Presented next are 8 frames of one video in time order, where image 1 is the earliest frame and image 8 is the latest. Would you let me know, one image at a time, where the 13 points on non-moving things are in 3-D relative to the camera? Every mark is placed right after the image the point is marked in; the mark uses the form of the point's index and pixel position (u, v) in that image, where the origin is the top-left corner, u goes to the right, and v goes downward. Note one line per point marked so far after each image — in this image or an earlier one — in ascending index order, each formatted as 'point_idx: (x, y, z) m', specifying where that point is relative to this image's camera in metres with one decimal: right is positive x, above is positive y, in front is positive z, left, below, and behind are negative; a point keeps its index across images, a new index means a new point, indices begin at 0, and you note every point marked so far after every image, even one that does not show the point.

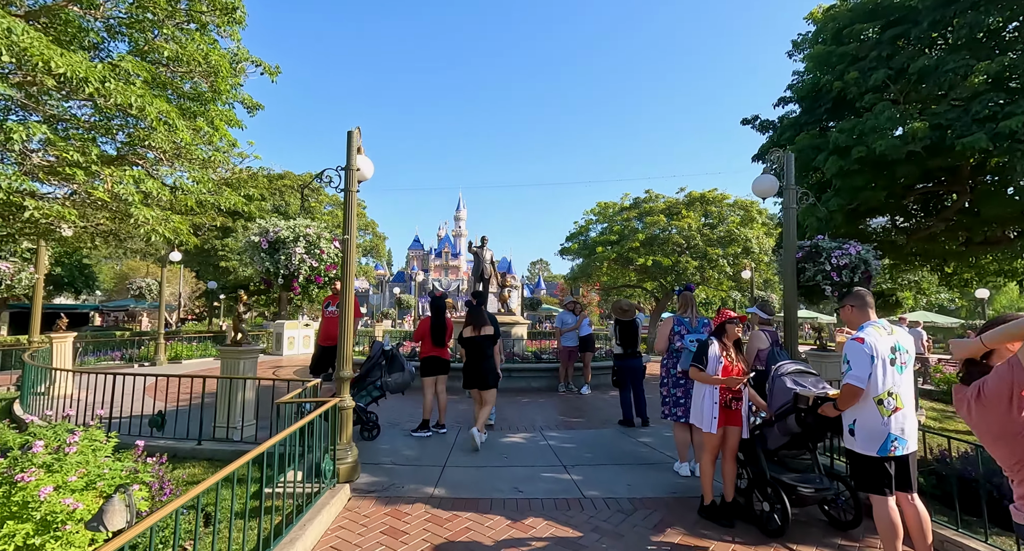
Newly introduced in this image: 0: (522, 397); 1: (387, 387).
0: (+0.2, -2.4, +10.6) m
1: (-1.7, -1.5, +7.3) m
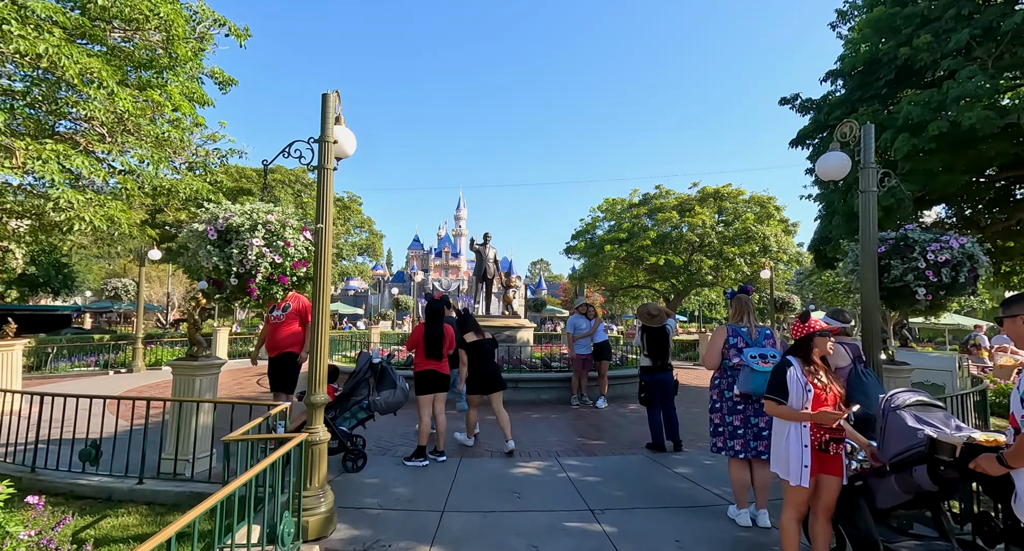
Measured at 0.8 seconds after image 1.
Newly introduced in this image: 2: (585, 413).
0: (+0.4, -2.4, +9.5) m
1: (-1.6, -1.5, +6.2) m
2: (+1.3, -2.5, +9.5) m
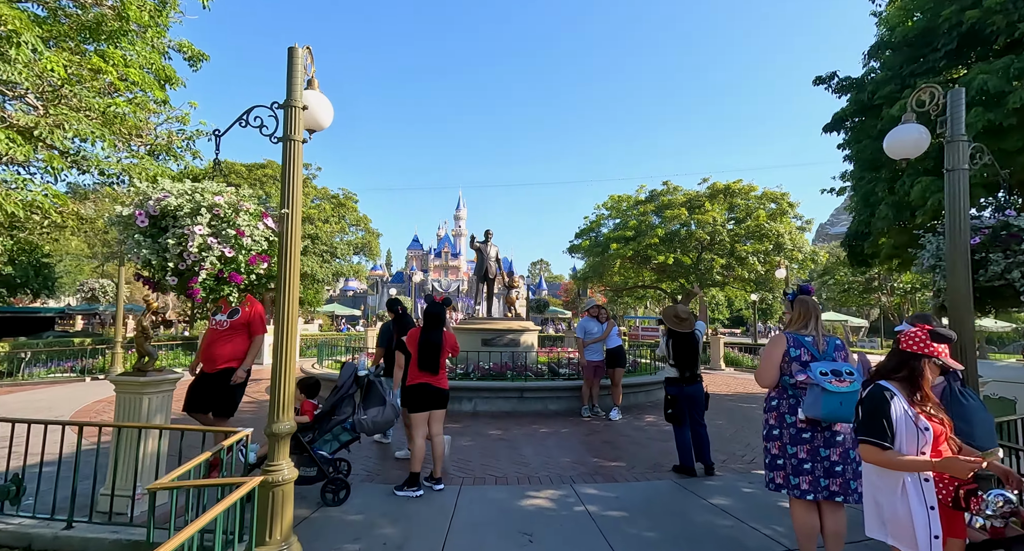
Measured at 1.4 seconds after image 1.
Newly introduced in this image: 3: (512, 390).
0: (+0.4, -2.4, +8.6) m
1: (-1.5, -1.5, +5.3) m
2: (+1.4, -2.4, +8.7) m
3: (0.0, -2.1, +9.6) m
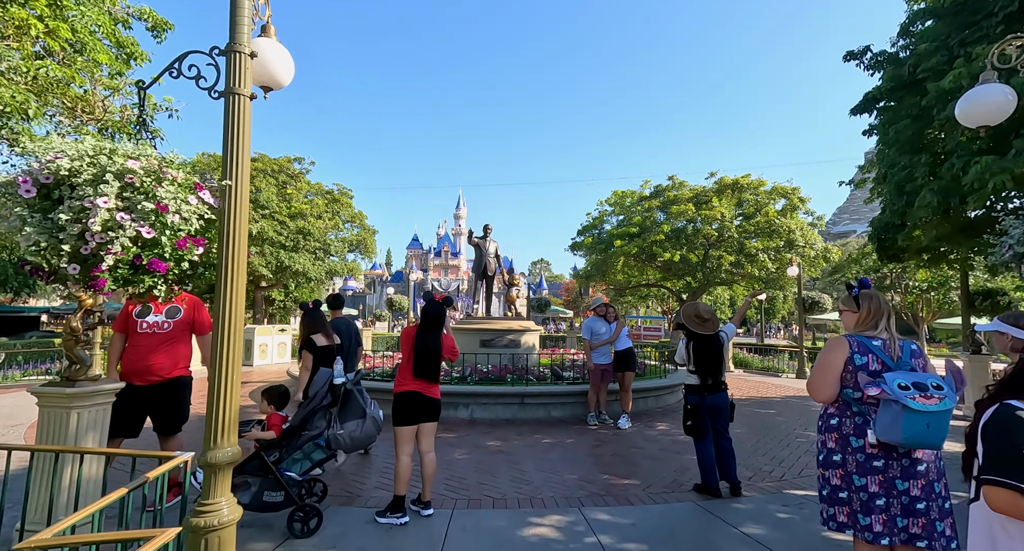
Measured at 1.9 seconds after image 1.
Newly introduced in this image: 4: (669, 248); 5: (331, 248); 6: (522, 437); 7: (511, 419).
0: (+0.4, -2.3, +7.9) m
1: (-1.5, -1.4, +4.6) m
2: (+1.4, -2.4, +7.9) m
3: (0.0, -2.0, +8.9) m
4: (+5.8, +1.0, +19.8) m
5: (-6.8, +1.0, +19.9) m
6: (+0.1, -2.3, +7.7) m
7: (0.0, -2.4, +8.8) m
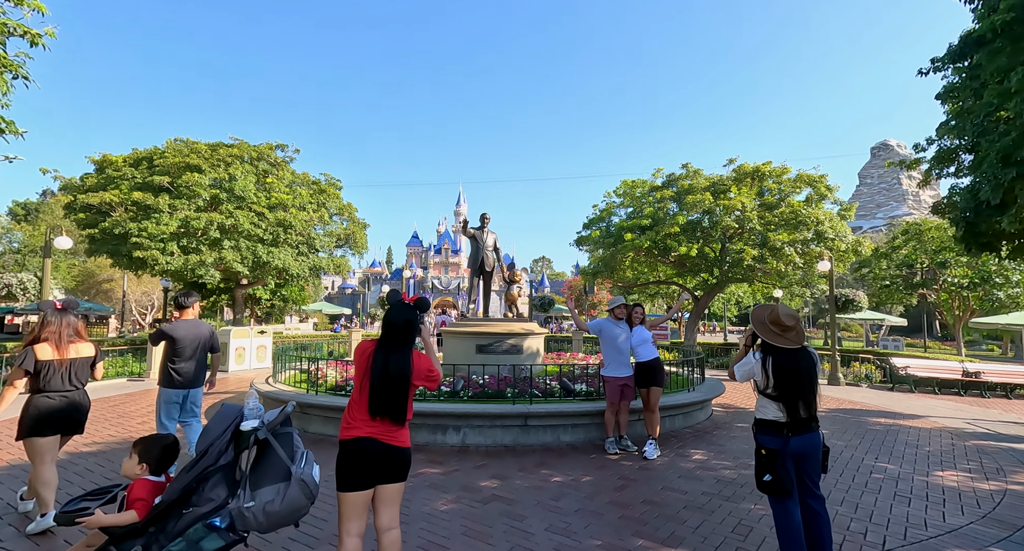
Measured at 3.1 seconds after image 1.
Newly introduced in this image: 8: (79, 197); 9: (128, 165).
0: (+0.5, -2.3, +6.2) m
1: (-1.5, -1.4, +2.9) m
2: (+1.4, -2.3, +6.3) m
3: (0.0, -1.9, +7.3) m
4: (+5.8, +1.2, +18.1) m
5: (-6.7, +1.1, +18.3) m
6: (+0.2, -2.3, +6.1) m
7: (0.0, -2.3, +7.2) m
8: (-12.1, +2.2, +15.0) m
9: (-11.7, +3.4, +16.3) m
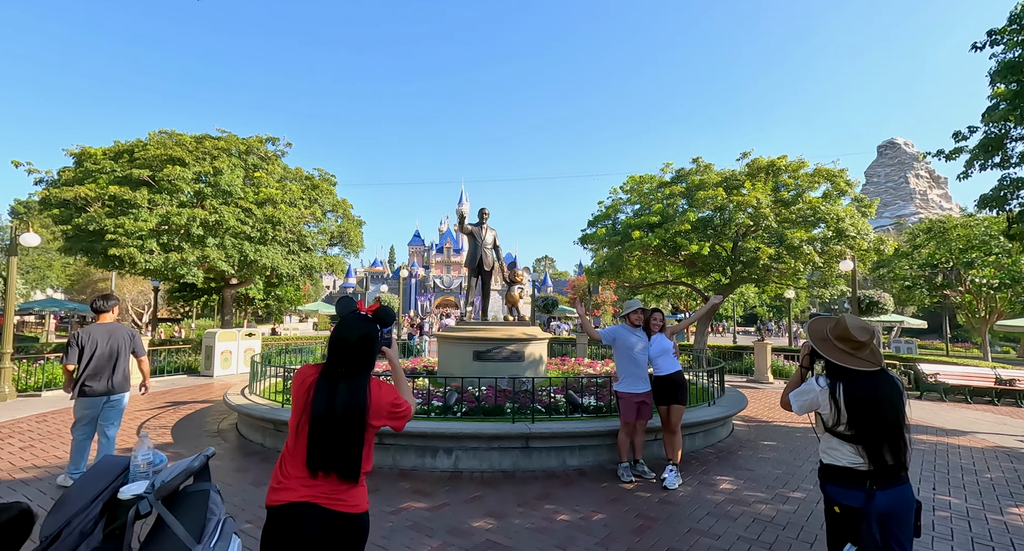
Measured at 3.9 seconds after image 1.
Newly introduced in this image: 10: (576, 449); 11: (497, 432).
0: (+0.4, -2.3, +5.3) m
1: (-1.5, -1.4, +2.0) m
2: (+1.4, -2.3, +5.4) m
3: (0.0, -1.9, +6.3) m
4: (+5.9, +1.2, +17.2) m
5: (-6.7, +1.2, +17.4) m
6: (+0.1, -2.3, +5.2) m
7: (0.0, -2.3, +6.3) m
8: (-12.1, +2.2, +14.1) m
9: (-11.7, +3.4, +15.5) m
10: (+0.8, -2.1, +6.4) m
11: (-0.2, -1.8, +6.3) m
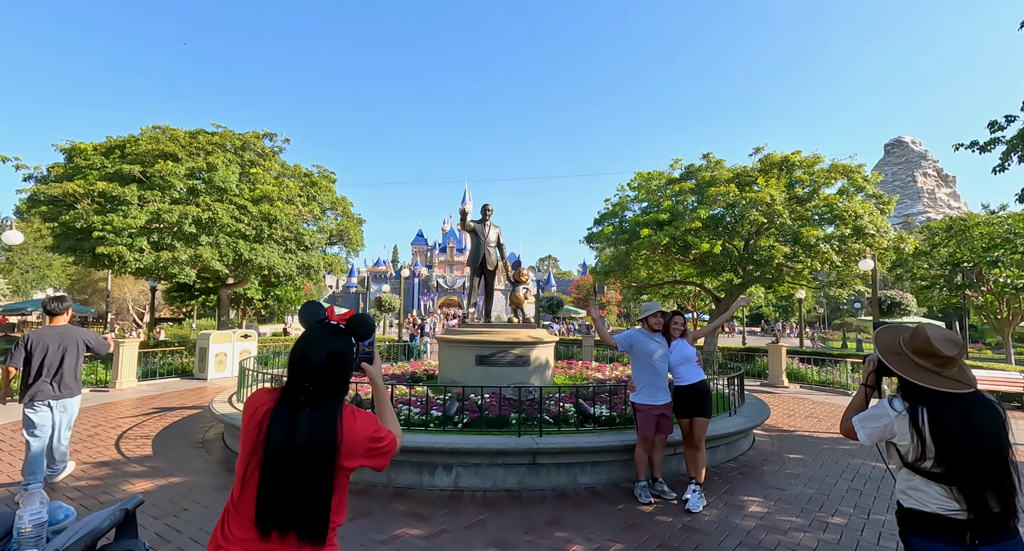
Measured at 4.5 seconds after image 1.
0: (+0.5, -2.3, +4.7) m
1: (-1.5, -1.4, +1.5) m
2: (+1.4, -2.3, +4.8) m
3: (+0.1, -1.9, +5.8) m
4: (+6.0, +1.2, +16.6) m
5: (-6.5, +1.2, +16.9) m
6: (+0.2, -2.3, +4.6) m
7: (0.0, -2.3, +5.7) m
8: (-12.0, +2.2, +13.6) m
9: (-11.6, +3.4, +15.0) m
10: (+0.8, -2.1, +5.8) m
11: (-0.1, -1.8, +5.7) m
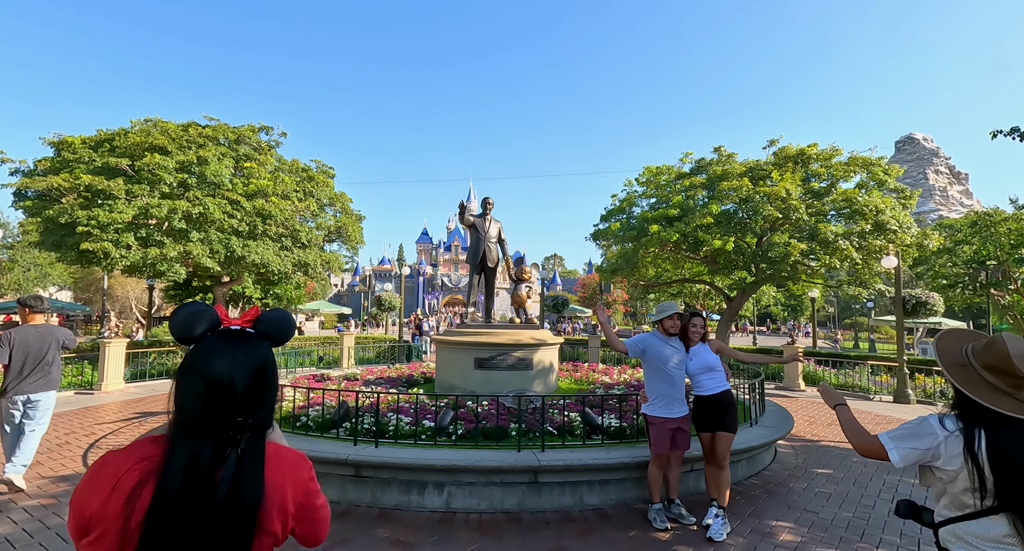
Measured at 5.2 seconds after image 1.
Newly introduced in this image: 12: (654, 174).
0: (+0.5, -2.2, +4.1) m
1: (-1.5, -1.4, +0.9) m
2: (+1.4, -2.3, +4.2) m
3: (+0.1, -1.9, +5.2) m
4: (+6.1, +1.2, +15.9) m
5: (-6.4, +1.2, +16.4) m
6: (+0.2, -2.2, +4.0) m
7: (0.0, -2.2, +5.1) m
8: (-11.9, +2.3, +13.1) m
9: (-11.5, +3.5, +14.5) m
10: (+0.8, -2.1, +5.2) m
11: (-0.1, -1.8, +5.1) m
12: (+5.0, +3.6, +18.9) m
